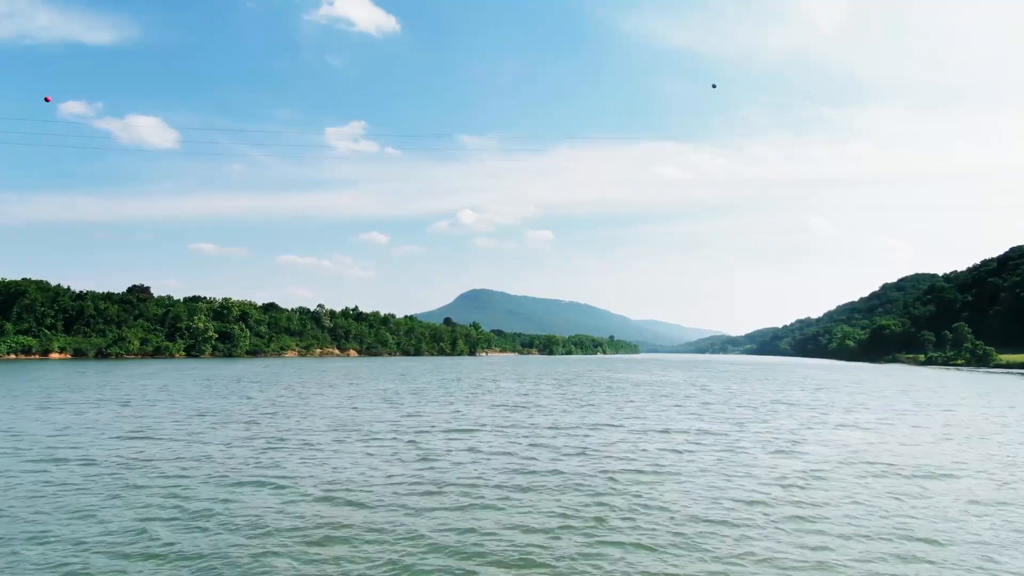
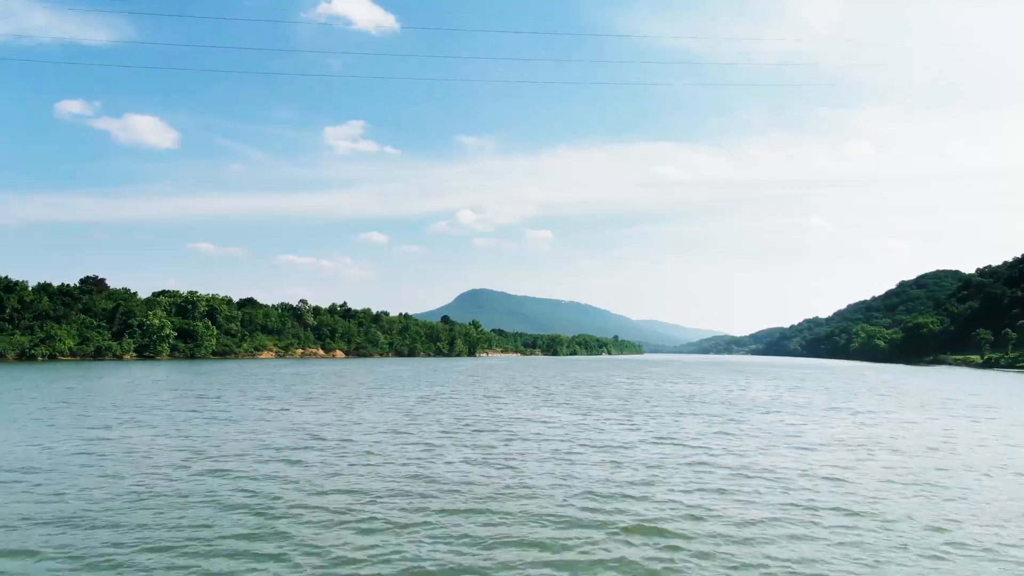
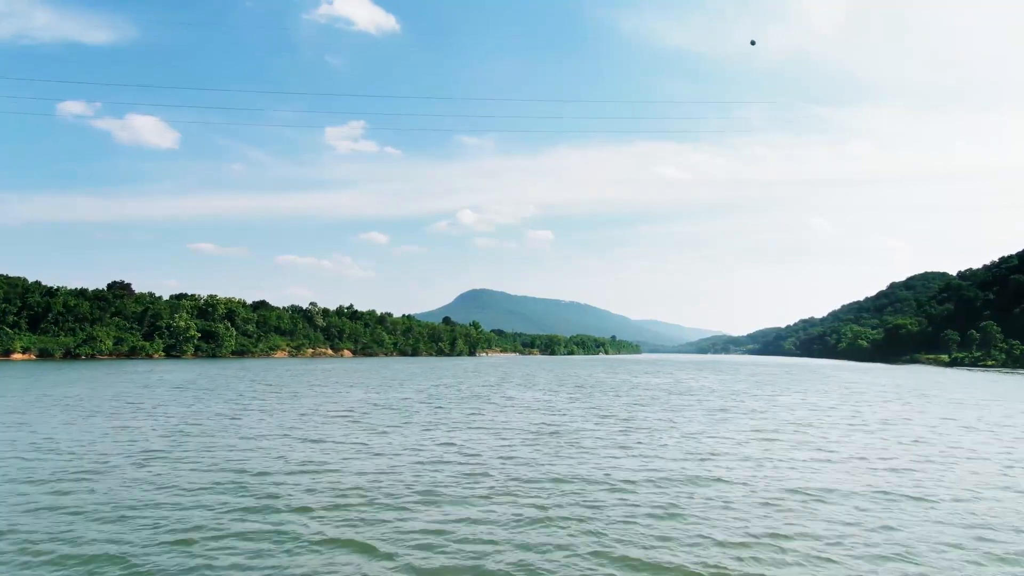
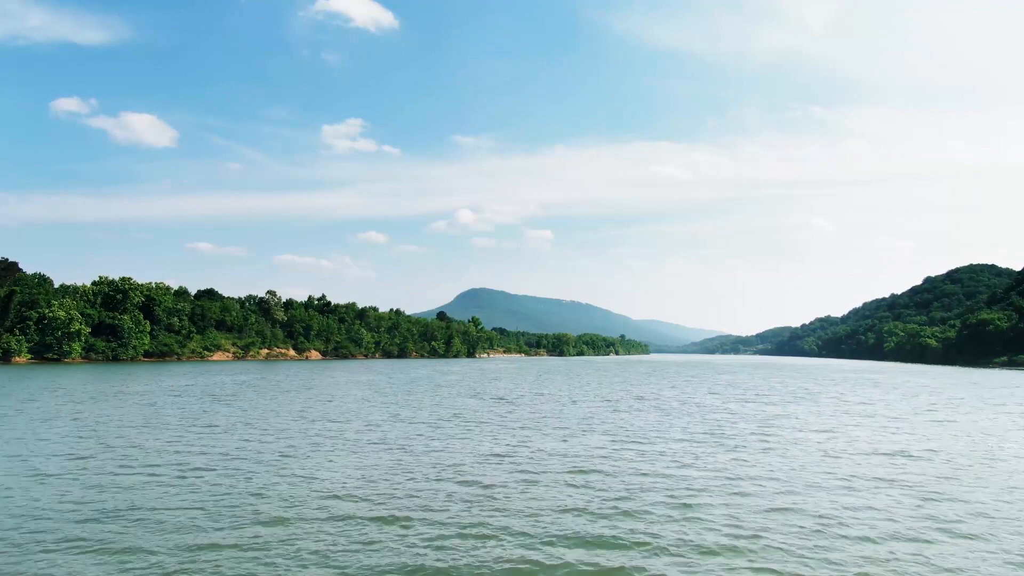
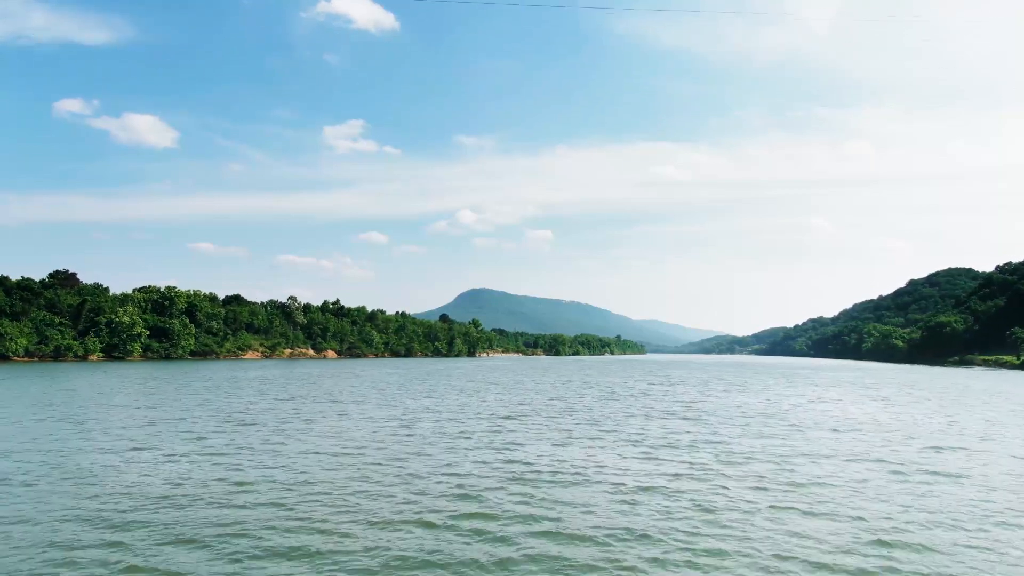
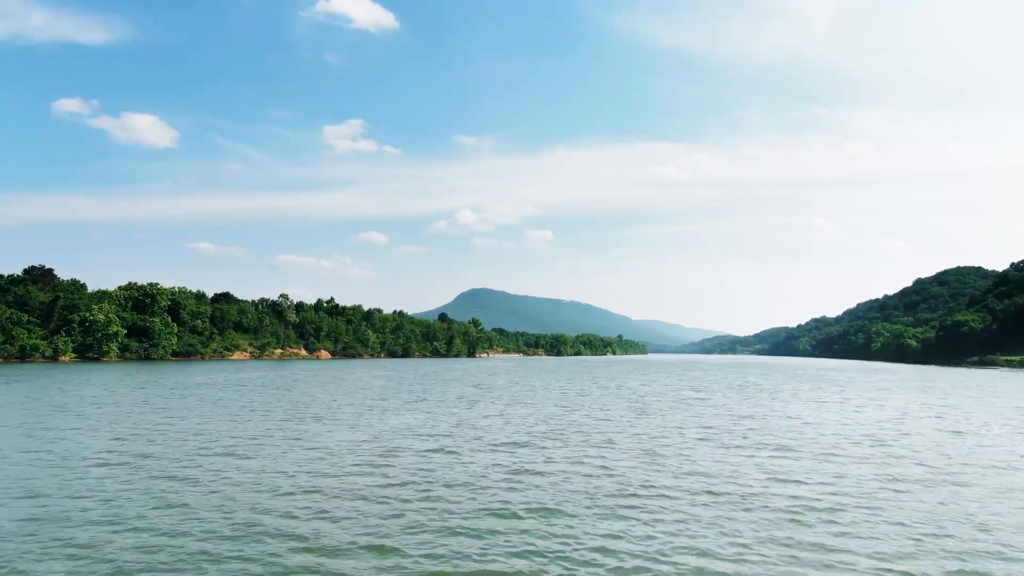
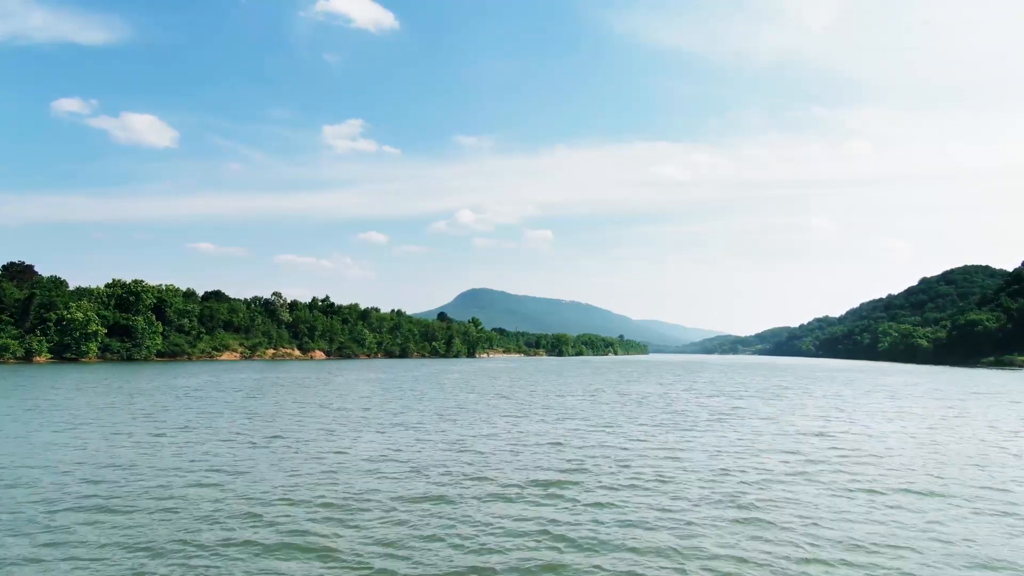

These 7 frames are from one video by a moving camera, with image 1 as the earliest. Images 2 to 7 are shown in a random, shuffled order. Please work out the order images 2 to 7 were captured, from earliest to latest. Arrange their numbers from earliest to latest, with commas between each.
3, 2, 5, 6, 7, 4
